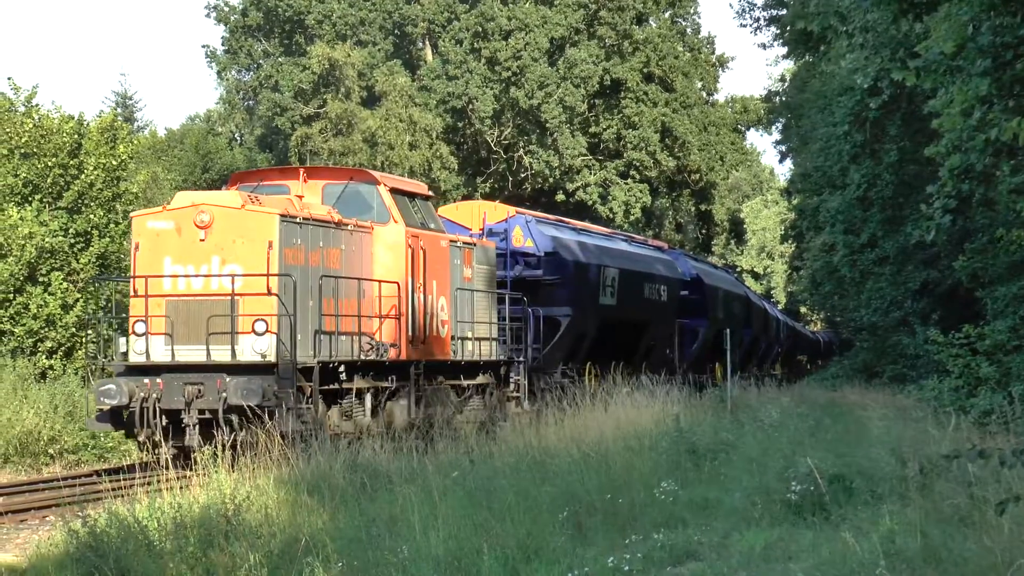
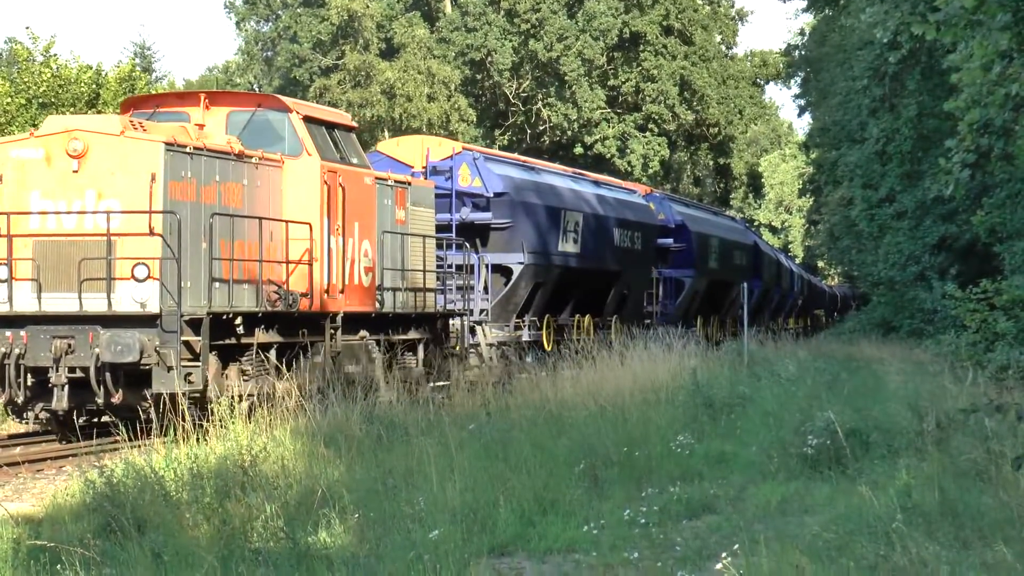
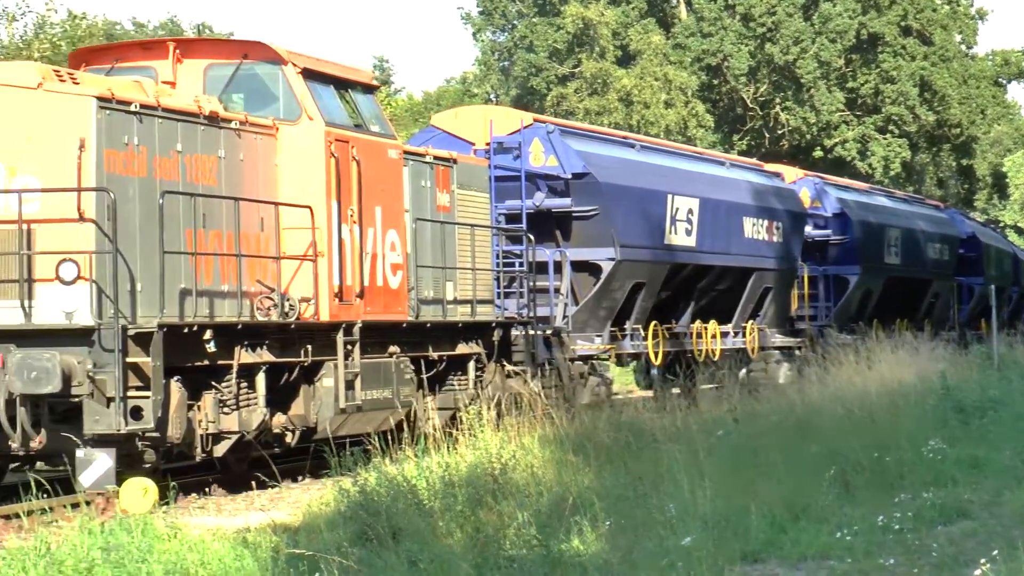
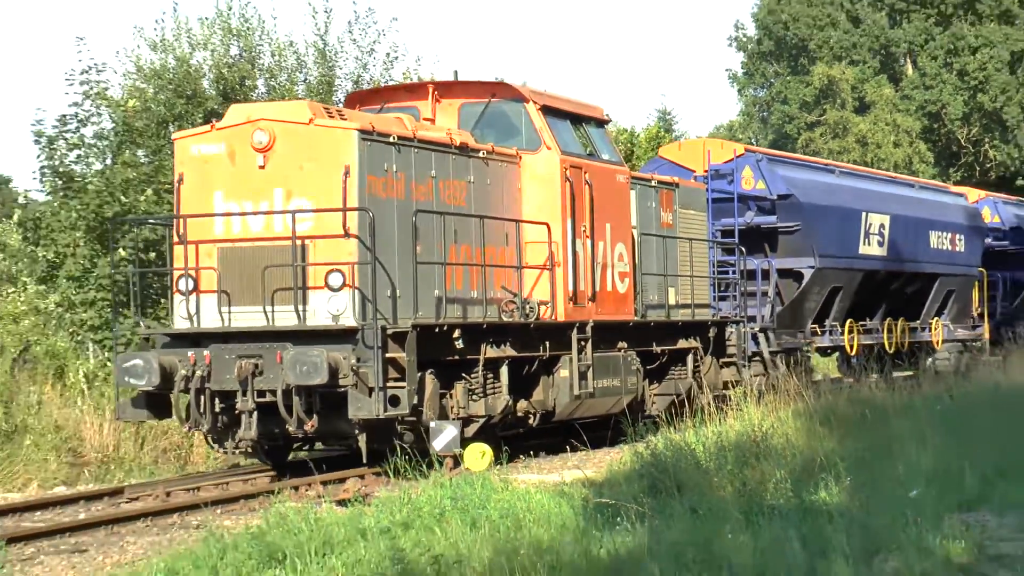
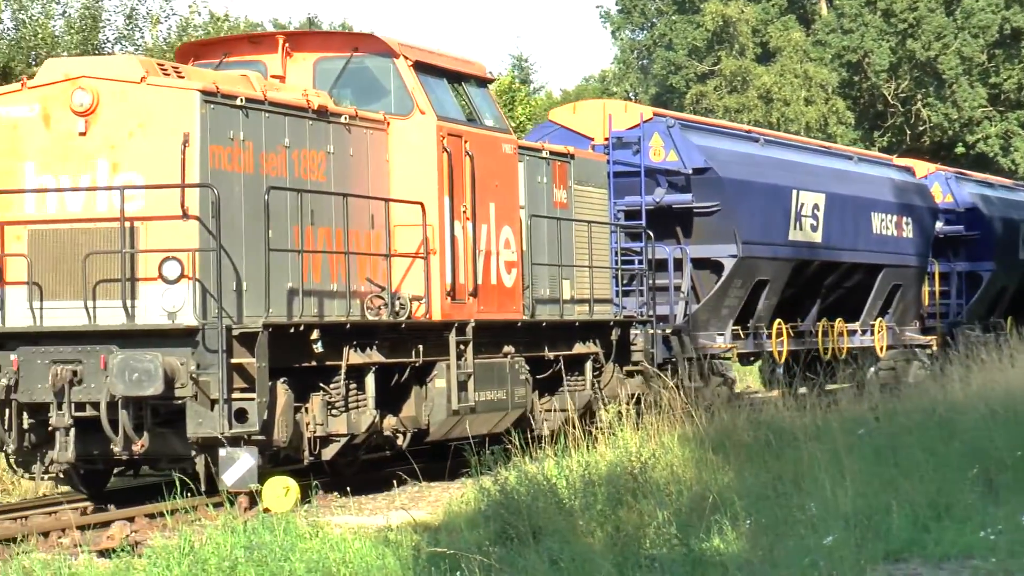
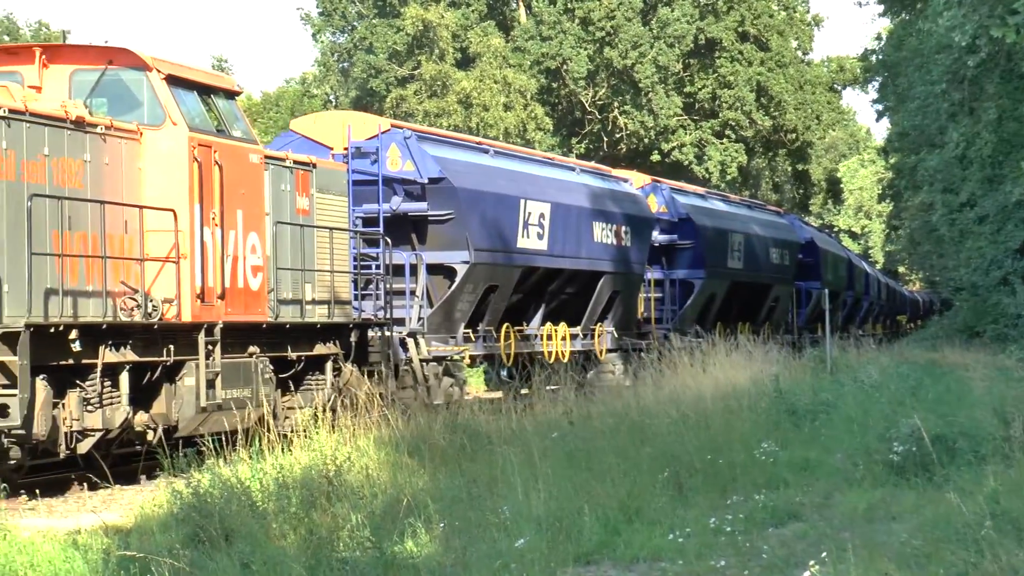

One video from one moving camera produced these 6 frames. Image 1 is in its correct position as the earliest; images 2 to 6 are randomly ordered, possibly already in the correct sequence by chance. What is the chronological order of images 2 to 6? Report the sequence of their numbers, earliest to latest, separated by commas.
2, 6, 3, 5, 4
